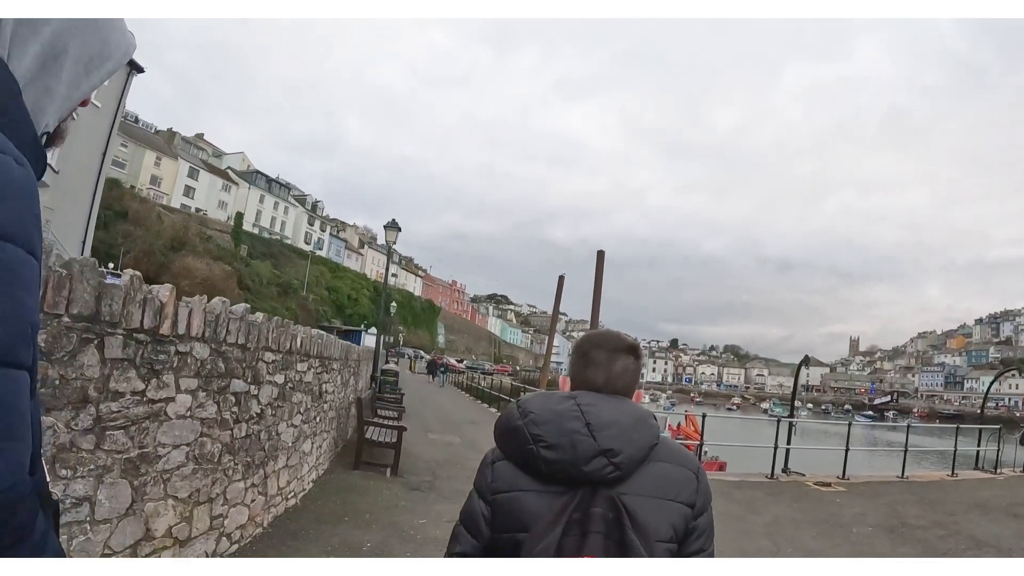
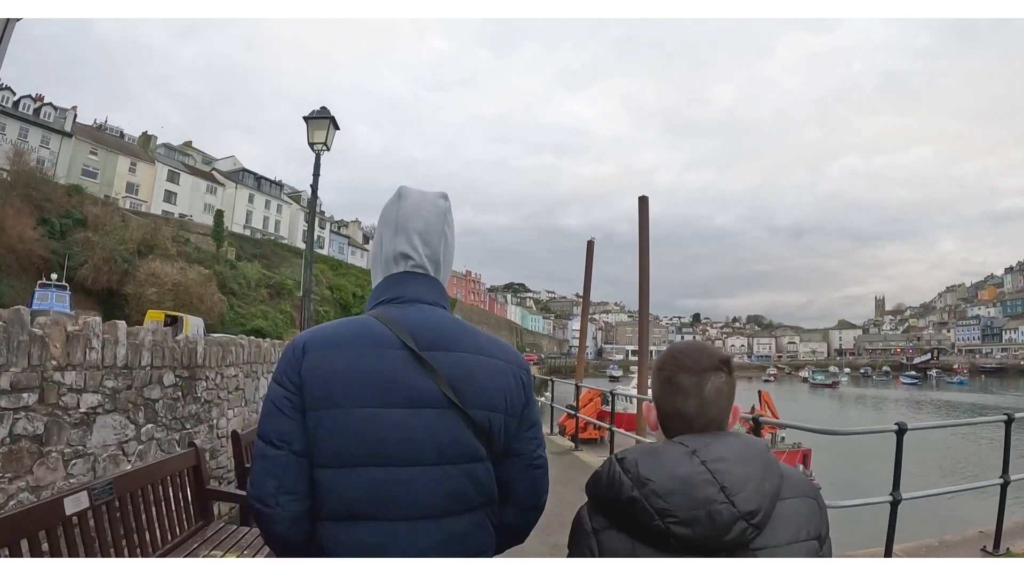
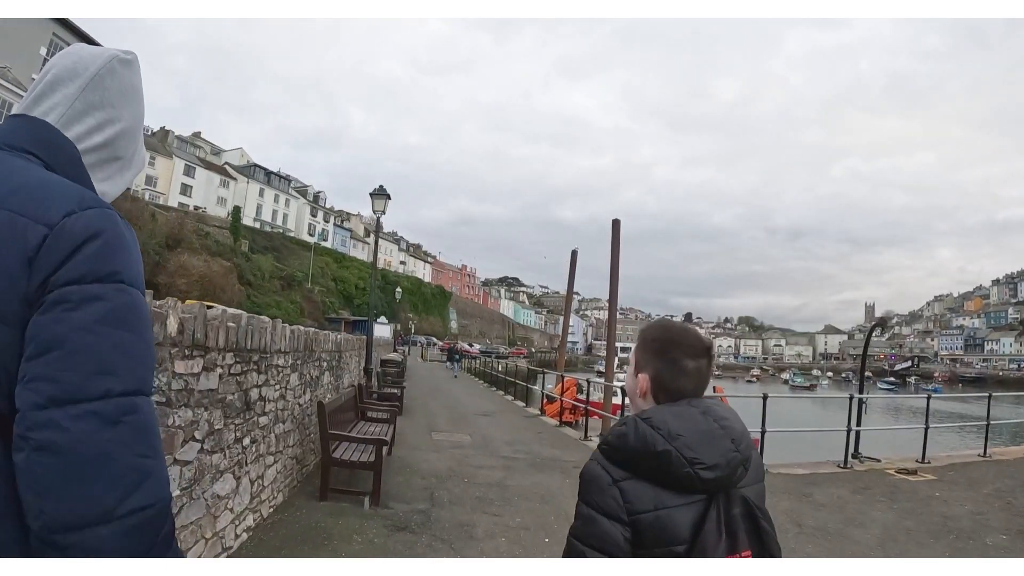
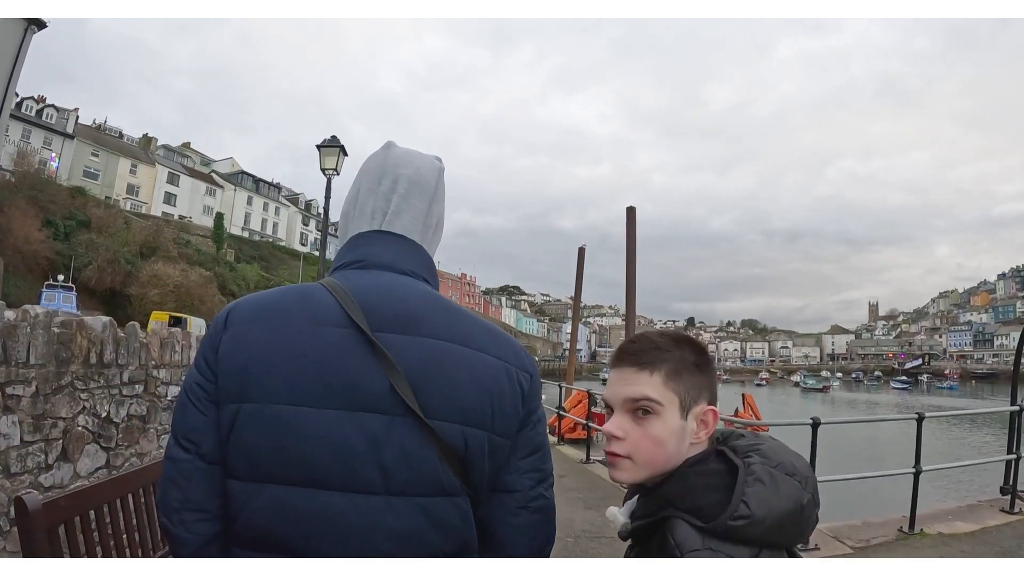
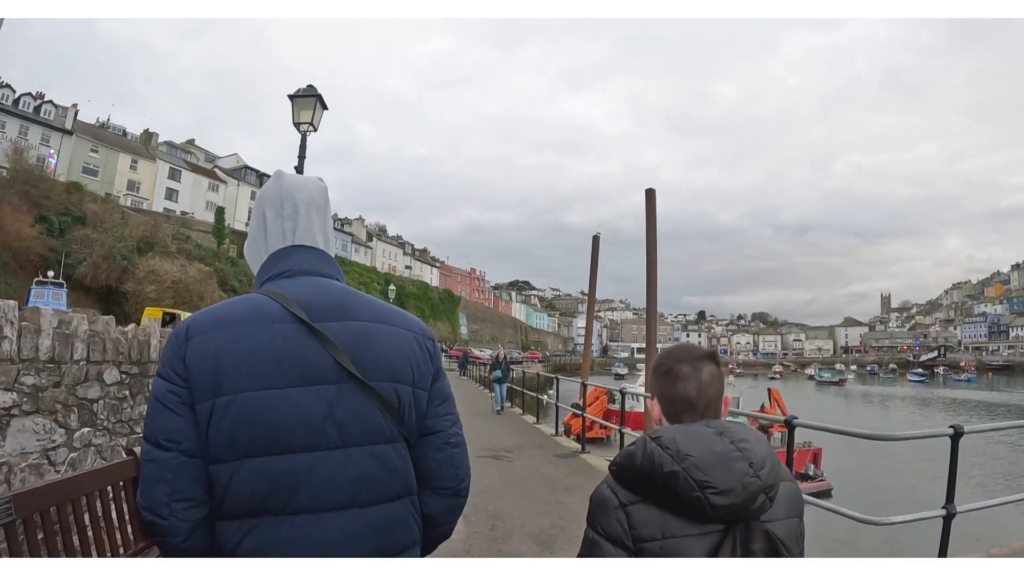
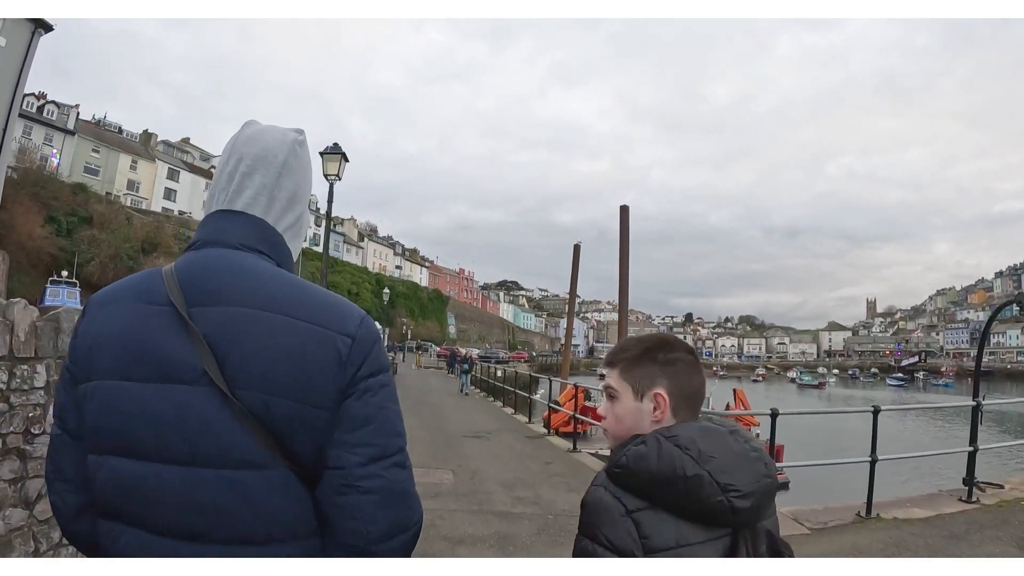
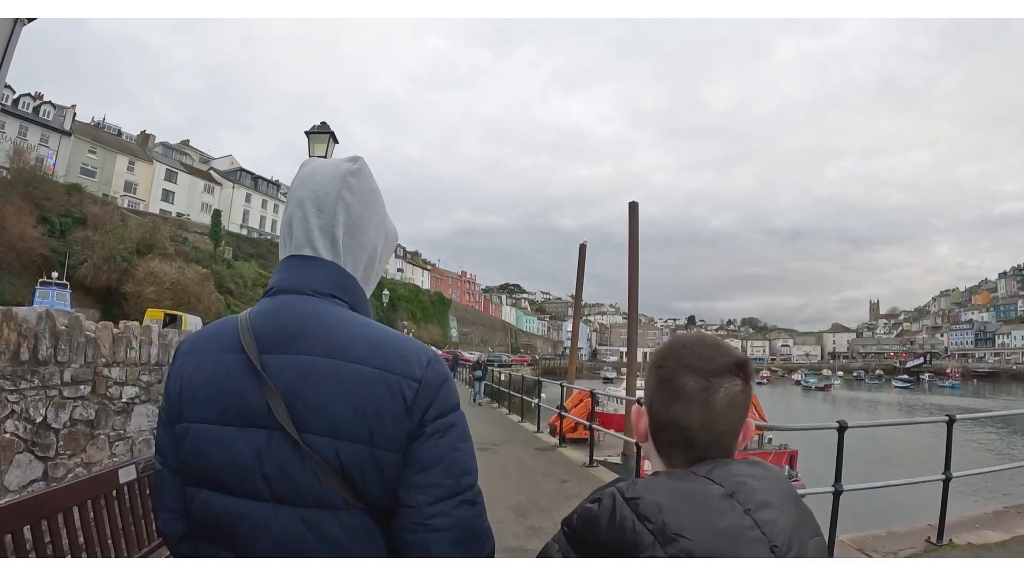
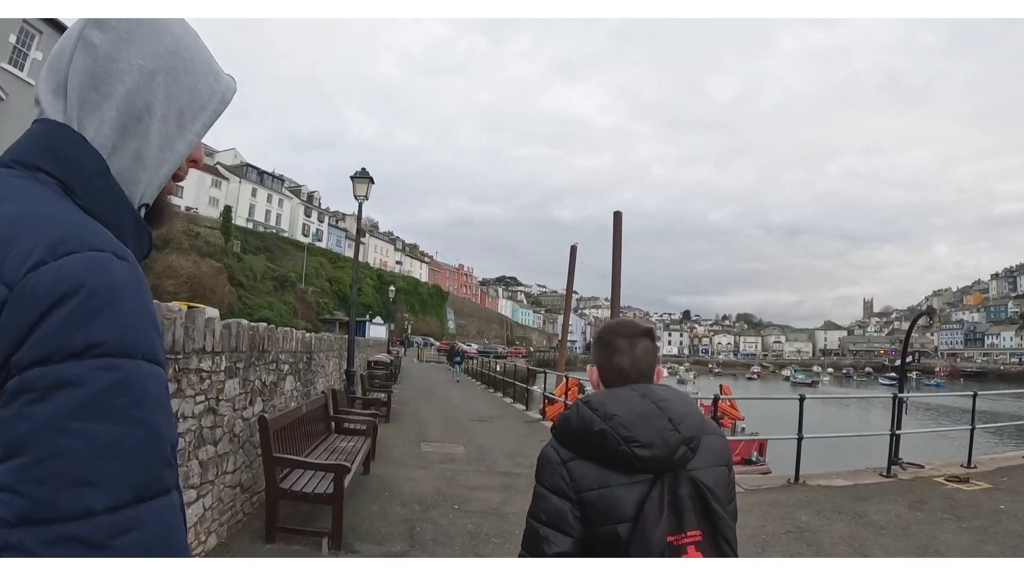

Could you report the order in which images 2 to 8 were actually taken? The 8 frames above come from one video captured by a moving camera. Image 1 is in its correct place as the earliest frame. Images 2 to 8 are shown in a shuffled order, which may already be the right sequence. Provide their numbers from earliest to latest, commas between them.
3, 8, 6, 4, 7, 2, 5
